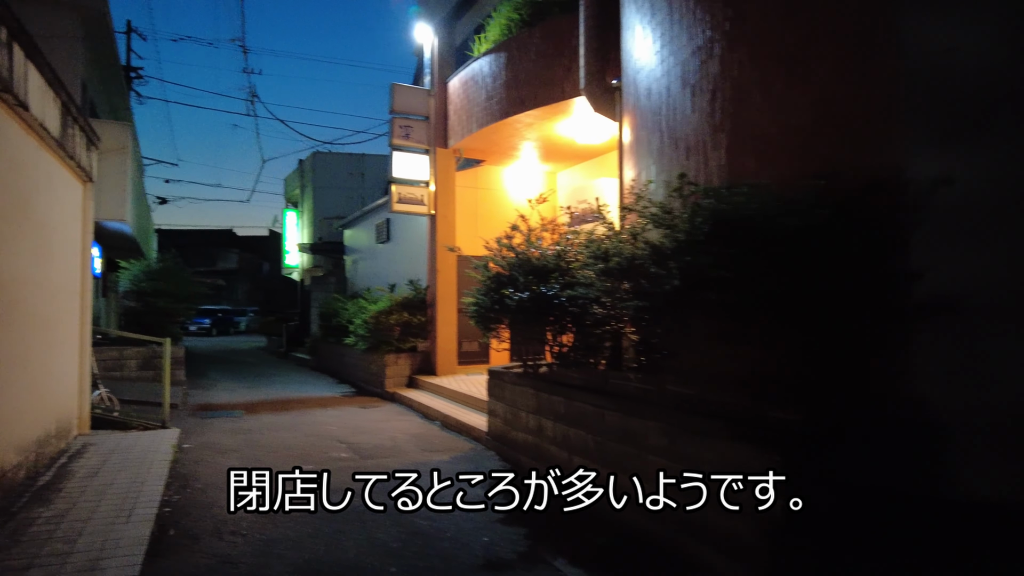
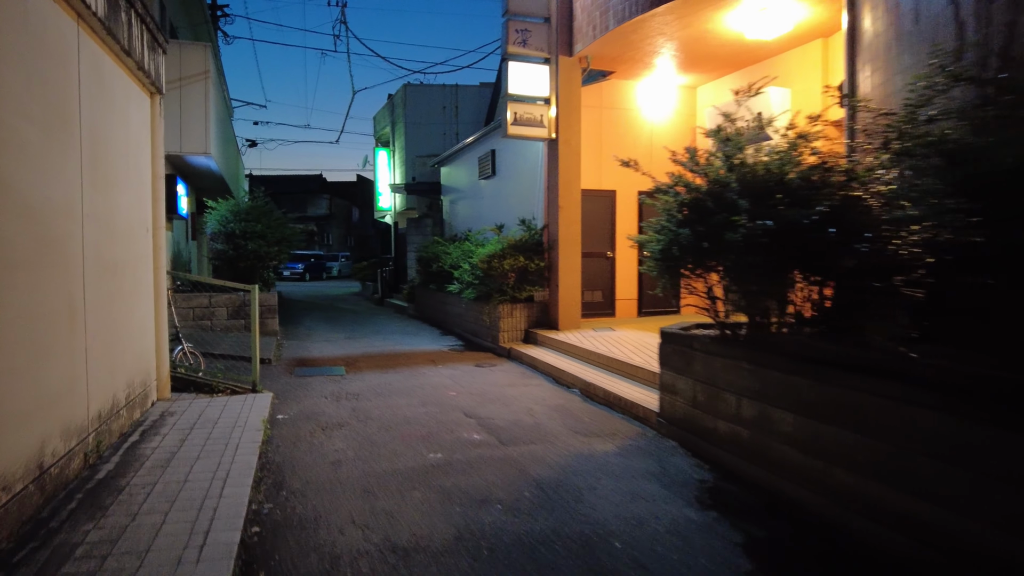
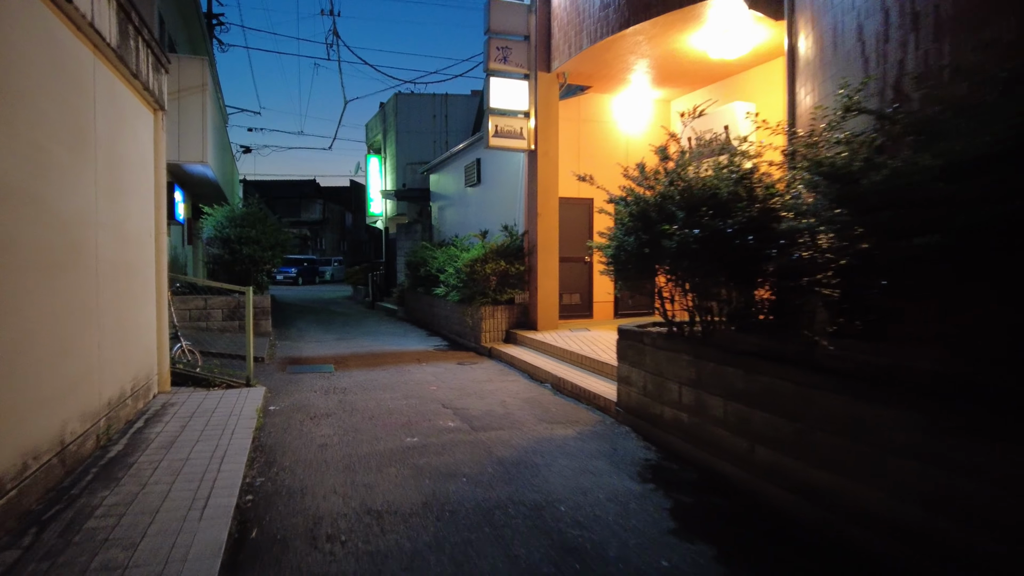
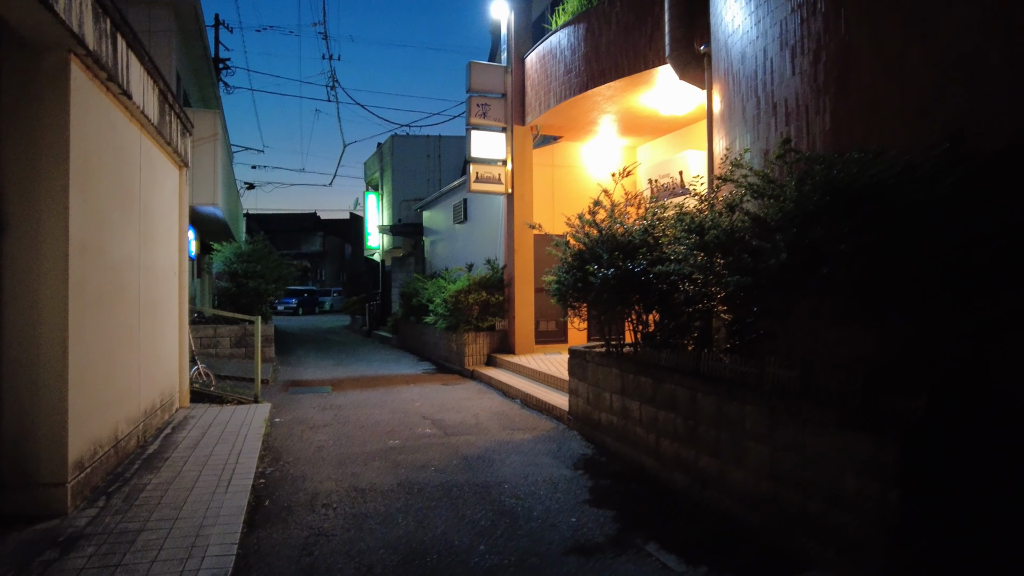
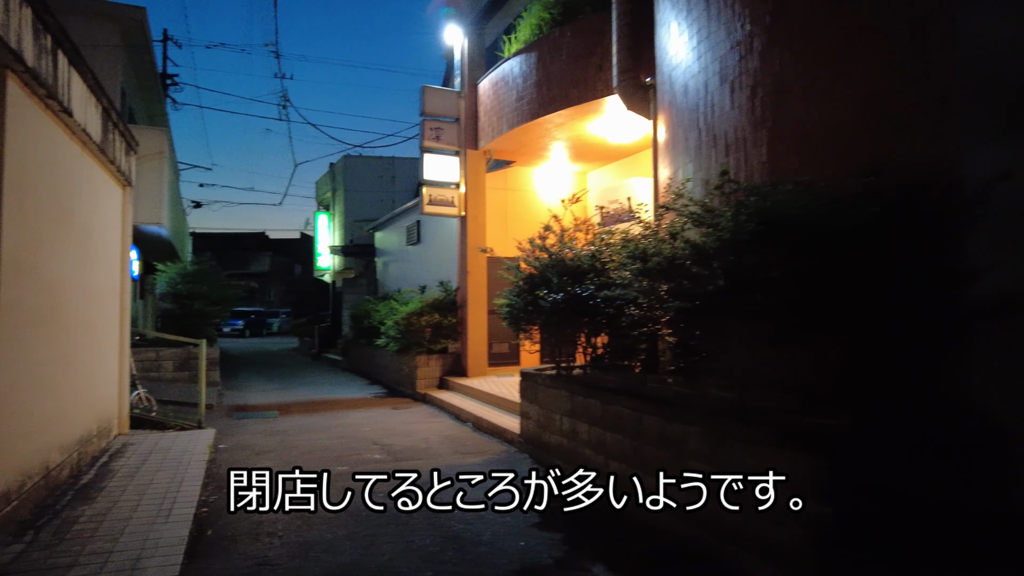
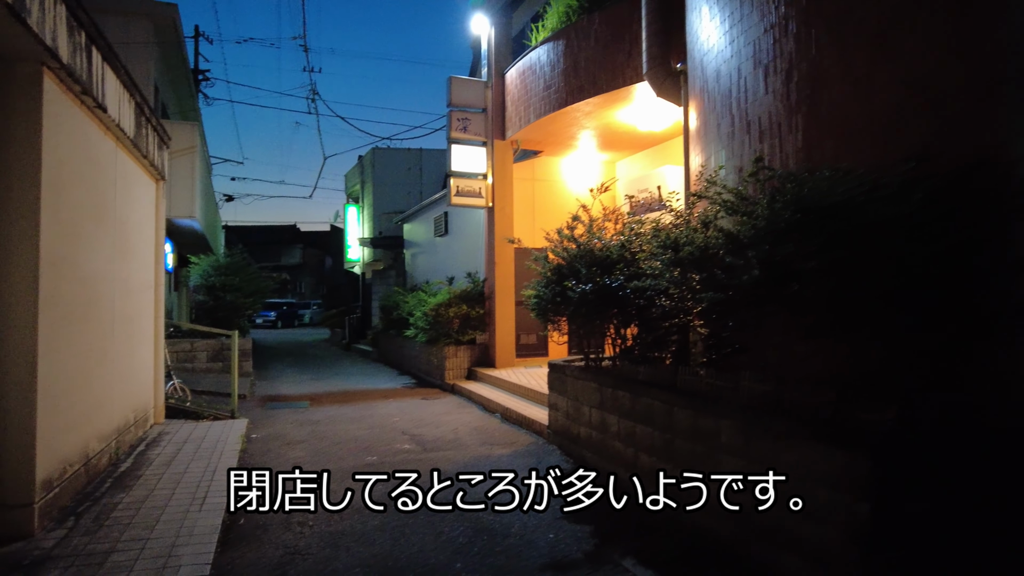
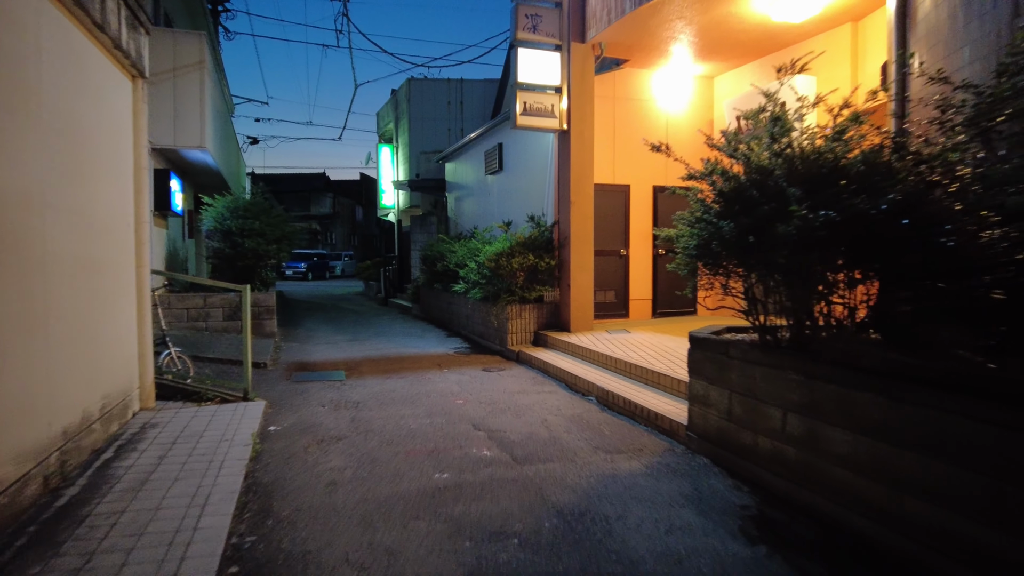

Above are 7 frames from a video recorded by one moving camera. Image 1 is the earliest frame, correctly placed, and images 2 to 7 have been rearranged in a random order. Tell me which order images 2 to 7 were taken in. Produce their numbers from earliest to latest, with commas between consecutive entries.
5, 6, 4, 3, 2, 7
